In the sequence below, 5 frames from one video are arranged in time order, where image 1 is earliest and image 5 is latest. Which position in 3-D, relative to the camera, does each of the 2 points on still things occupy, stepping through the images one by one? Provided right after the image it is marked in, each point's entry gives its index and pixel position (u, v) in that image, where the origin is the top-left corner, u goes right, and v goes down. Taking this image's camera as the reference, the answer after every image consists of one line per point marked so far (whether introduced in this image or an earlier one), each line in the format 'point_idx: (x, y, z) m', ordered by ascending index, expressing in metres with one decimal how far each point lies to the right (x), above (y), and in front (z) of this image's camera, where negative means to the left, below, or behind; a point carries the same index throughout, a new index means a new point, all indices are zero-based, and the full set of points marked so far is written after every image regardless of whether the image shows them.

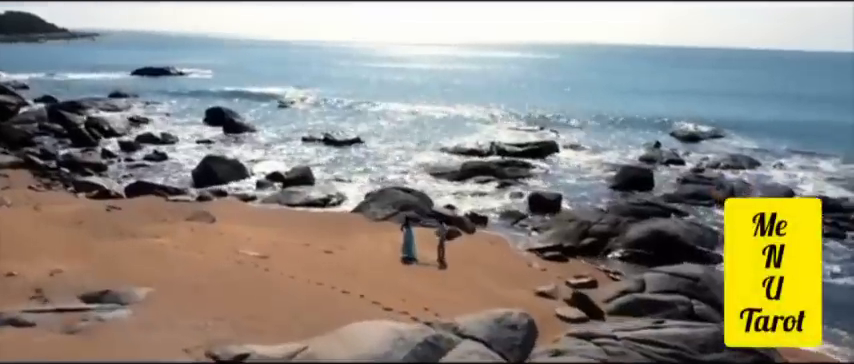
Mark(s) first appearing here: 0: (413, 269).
0: (-0.3, -1.7, +13.3) m
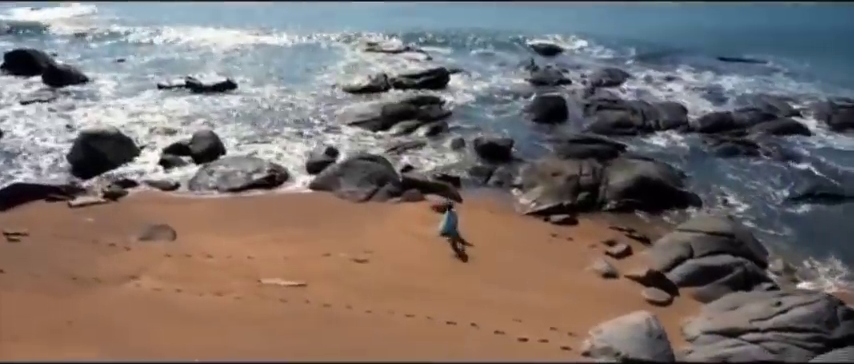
0: (+0.6, -1.5, +12.0) m
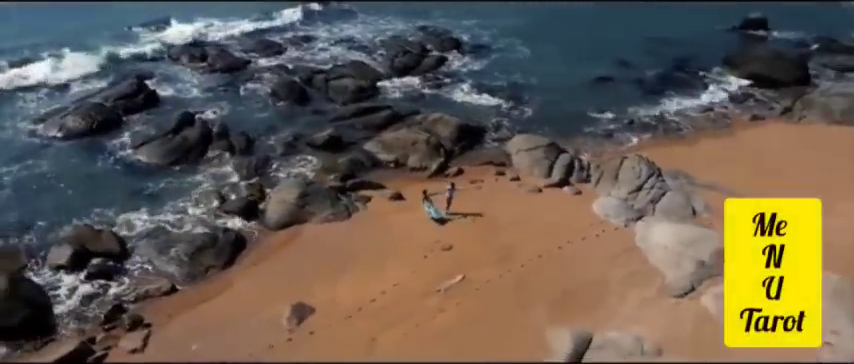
0: (+1.4, -1.0, +17.2) m
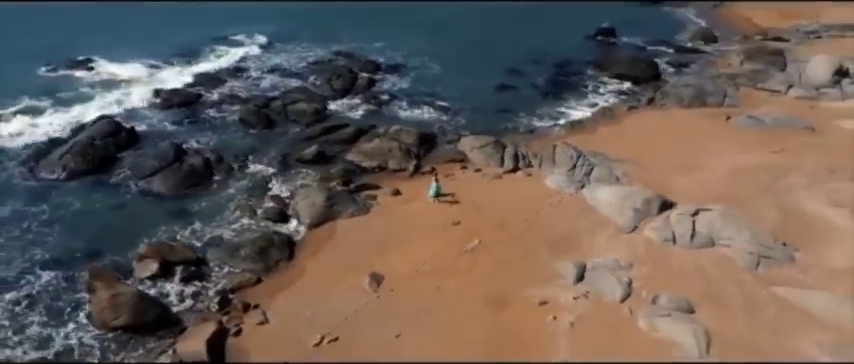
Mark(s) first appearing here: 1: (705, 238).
0: (+1.5, -0.7, +22.4) m
1: (+8.0, -1.6, +19.0) m
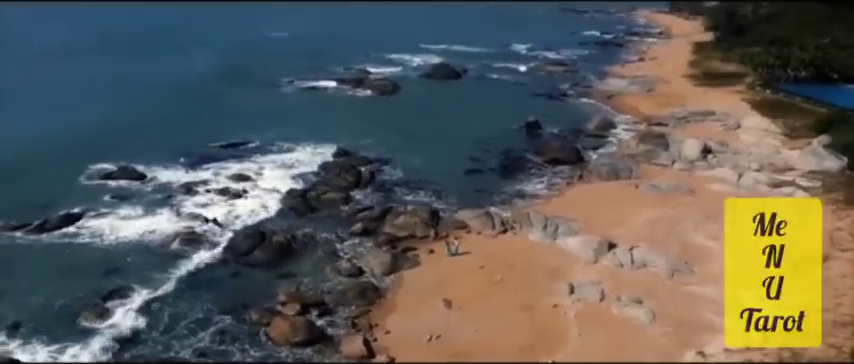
0: (+2.9, -3.6, +33.0) m
1: (+9.9, -3.8, +30.6) m
